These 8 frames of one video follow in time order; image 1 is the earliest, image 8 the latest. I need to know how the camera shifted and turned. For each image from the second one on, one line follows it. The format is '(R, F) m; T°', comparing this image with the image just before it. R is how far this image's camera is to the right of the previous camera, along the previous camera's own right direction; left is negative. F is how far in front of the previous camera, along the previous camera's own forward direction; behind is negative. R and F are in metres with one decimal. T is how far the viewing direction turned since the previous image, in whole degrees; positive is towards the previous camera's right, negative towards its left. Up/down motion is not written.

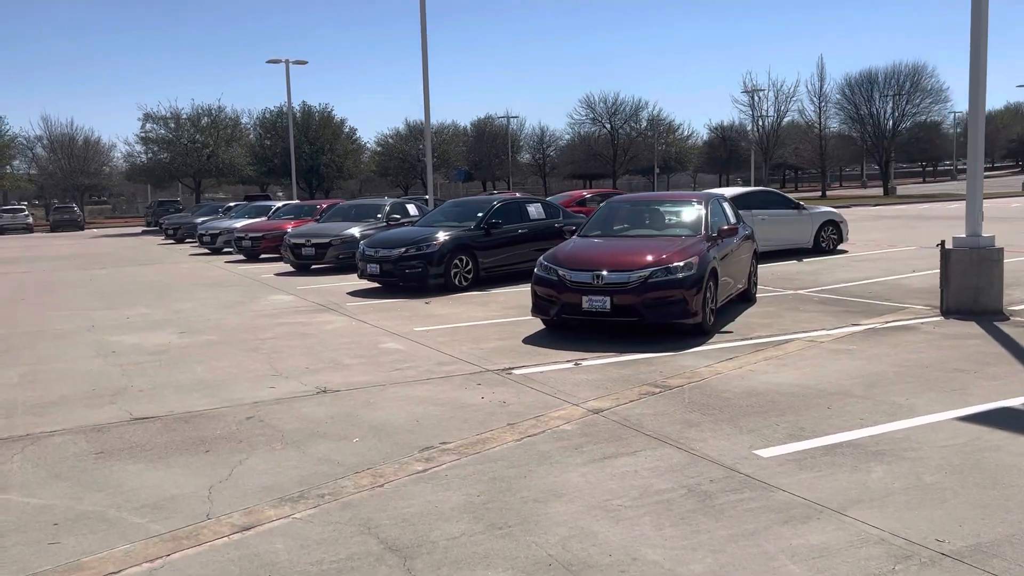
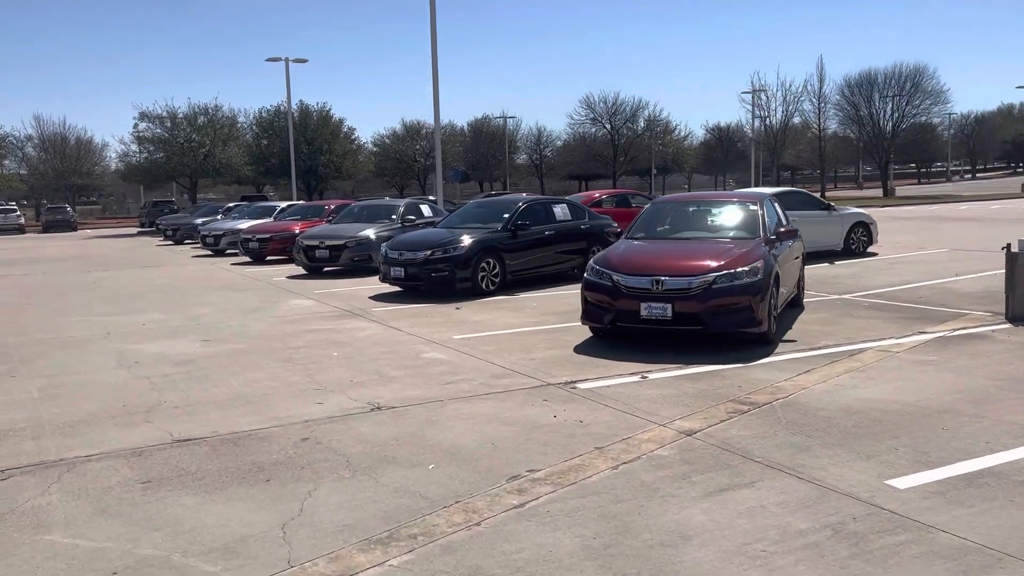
(-0.6, +0.5) m; +1°
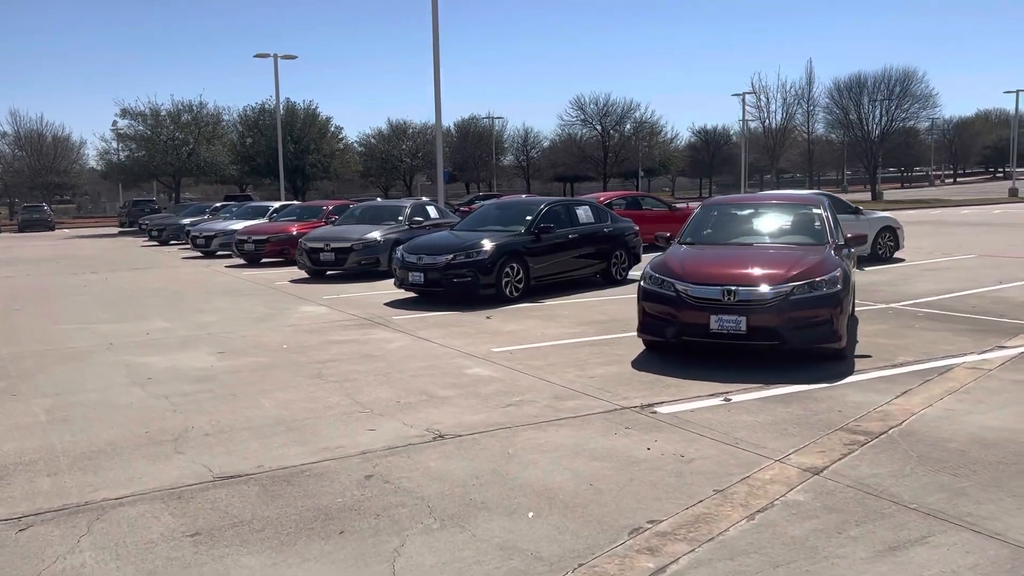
(-0.6, +0.7) m; +1°
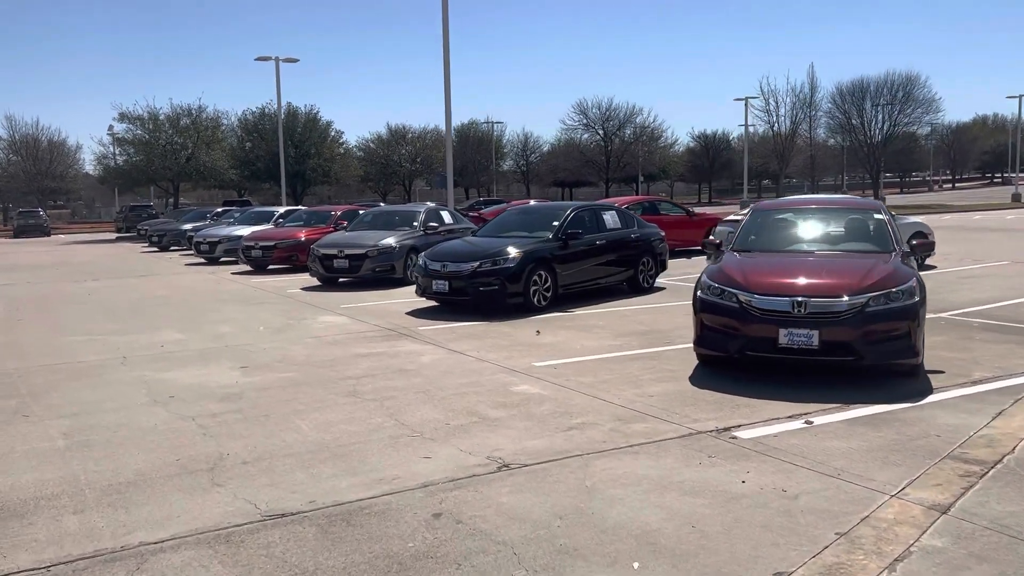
(-0.4, +0.5) m; 0°
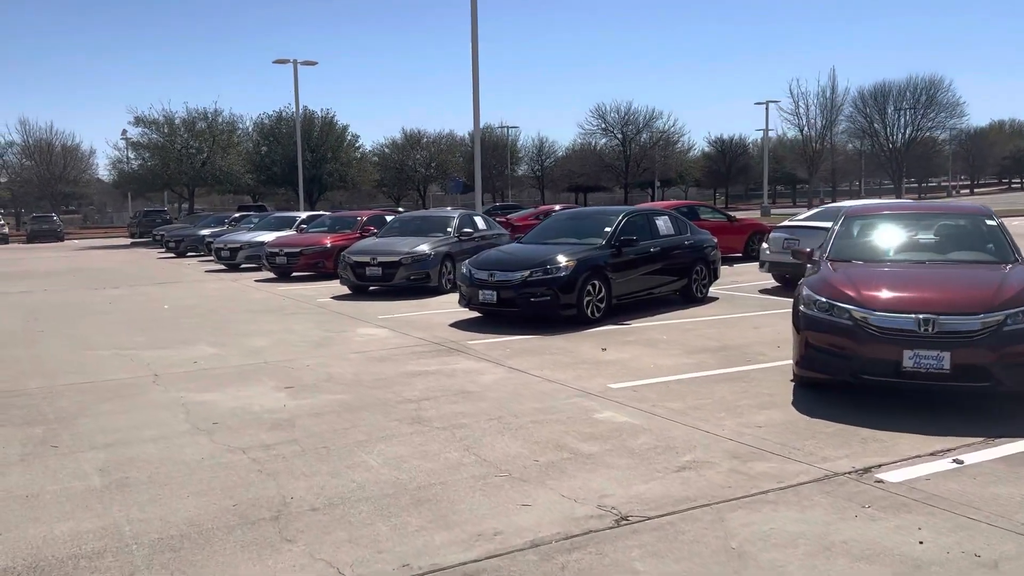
(-0.5, +0.7) m; -1°
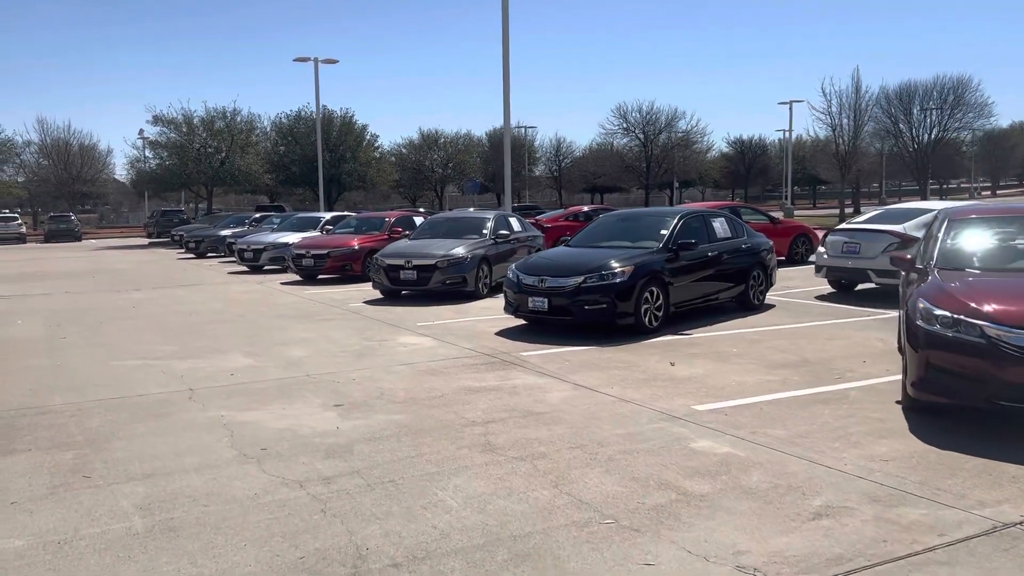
(-0.5, +0.7) m; -1°
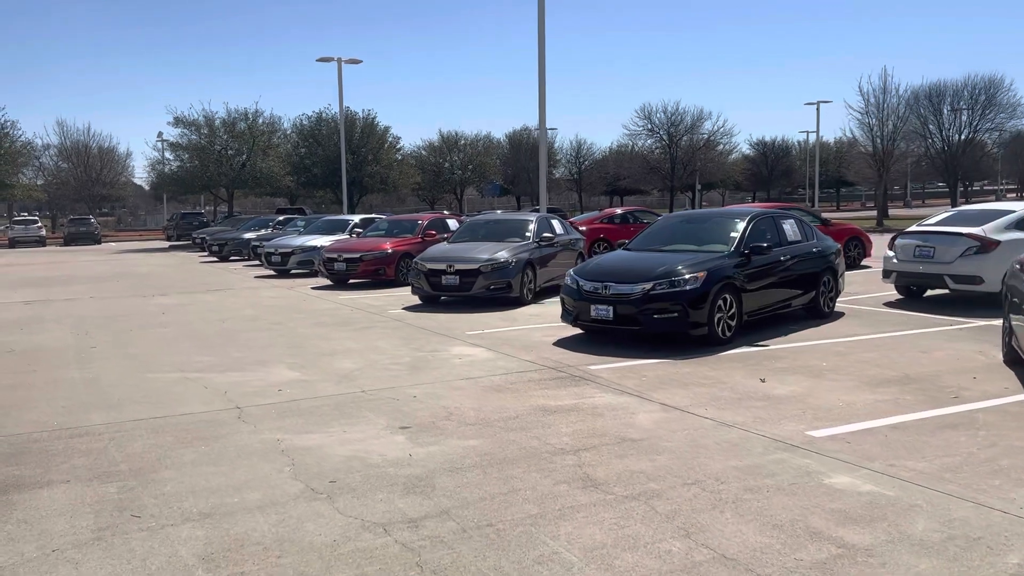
(-0.5, +0.7) m; -1°
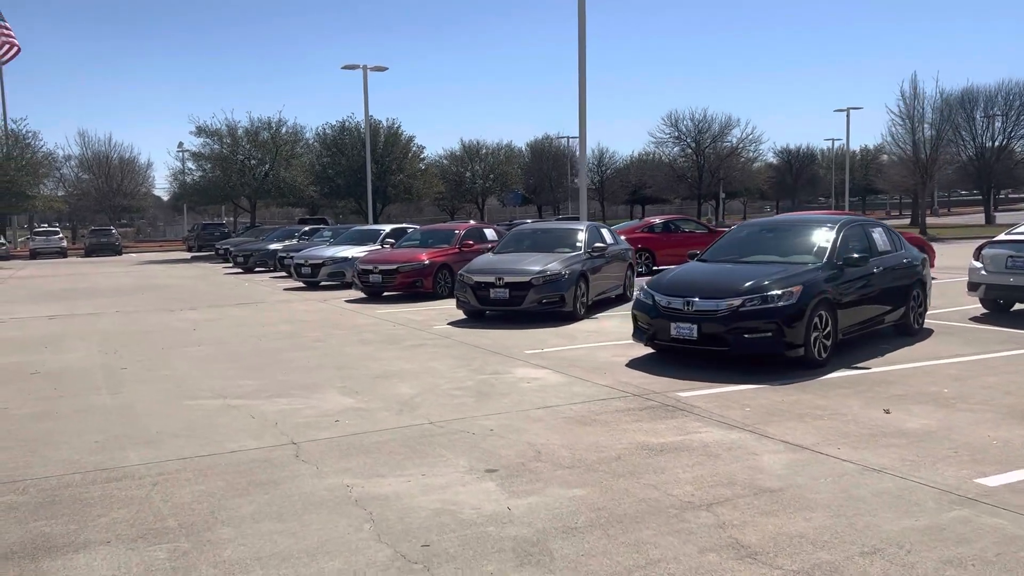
(-0.5, +0.9) m; -1°
